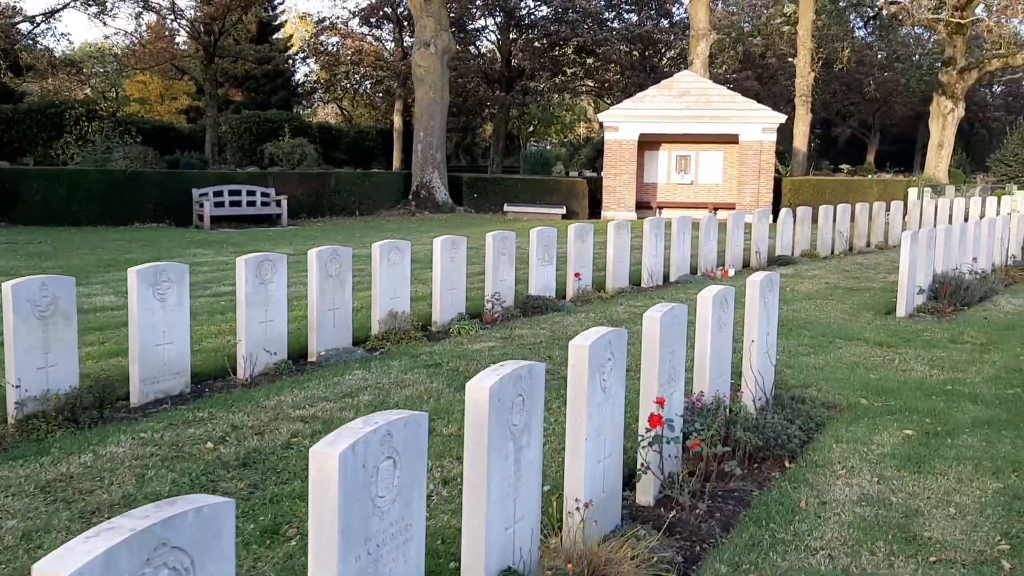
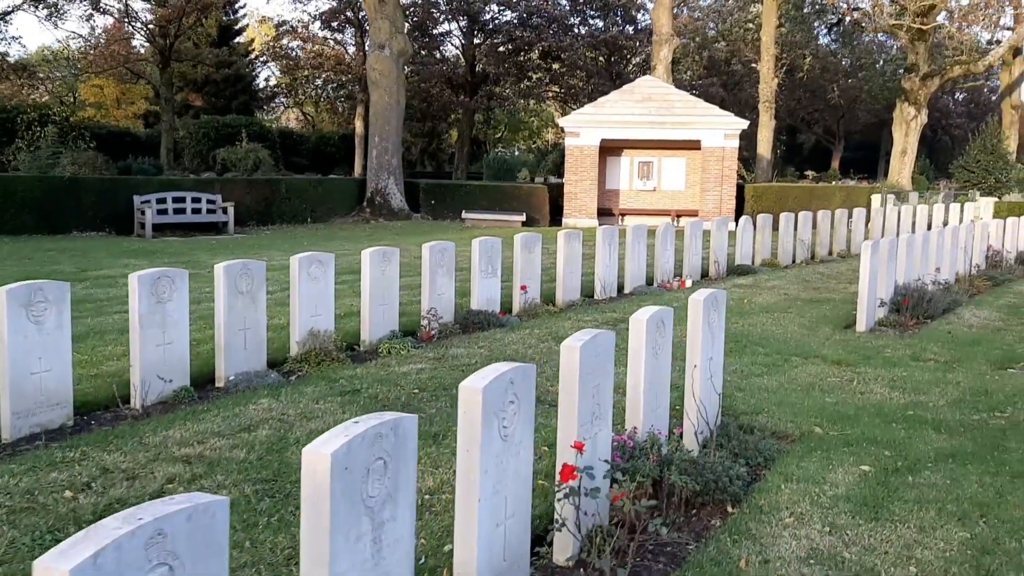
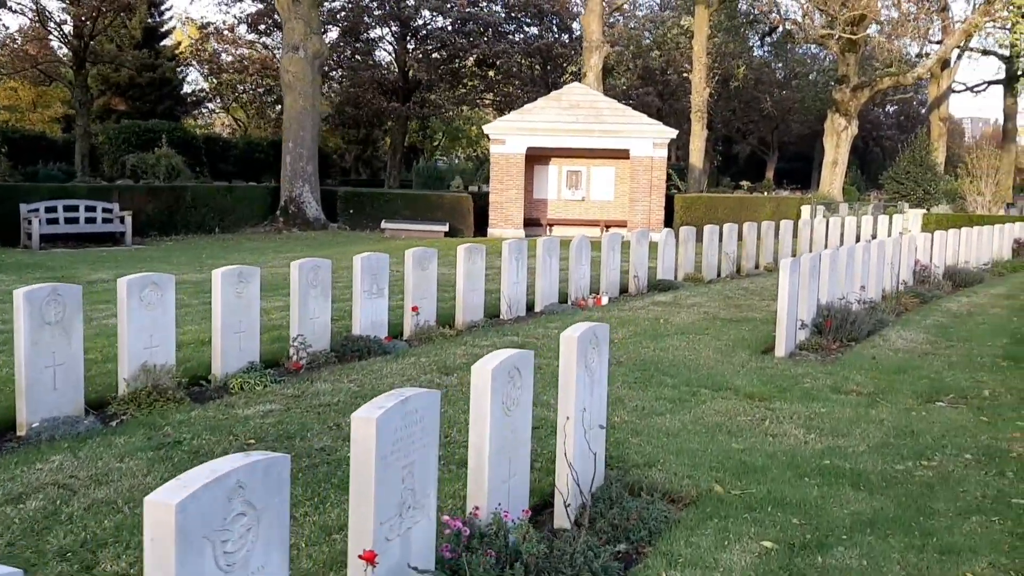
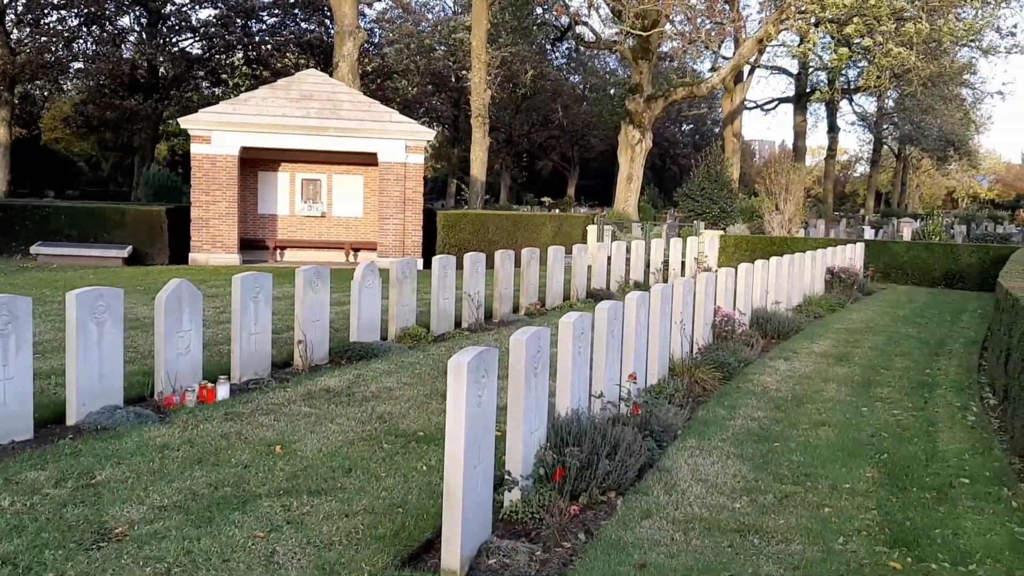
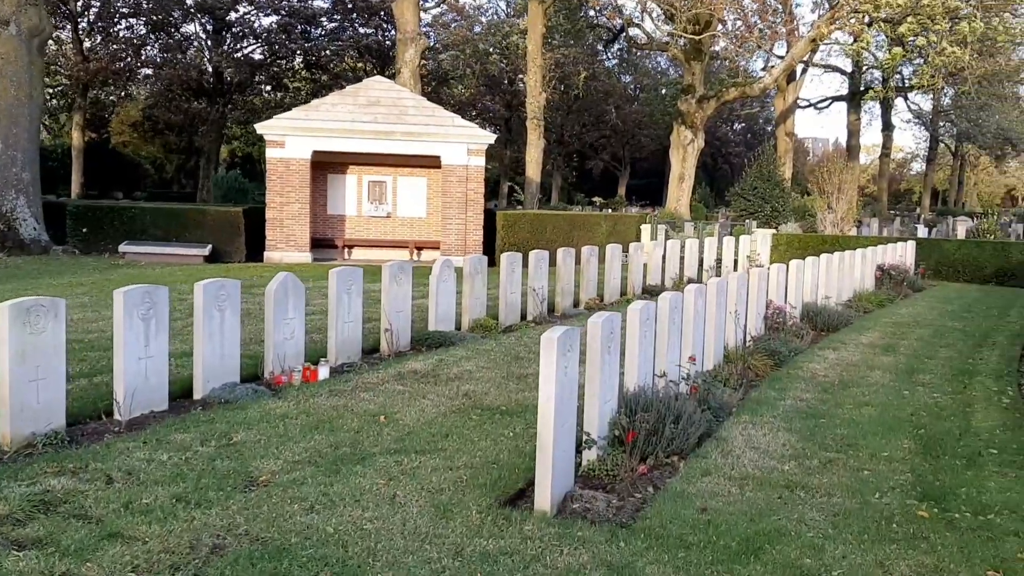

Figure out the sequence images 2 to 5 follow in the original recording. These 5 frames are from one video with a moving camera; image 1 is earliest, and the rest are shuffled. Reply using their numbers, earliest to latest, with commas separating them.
2, 3, 5, 4
